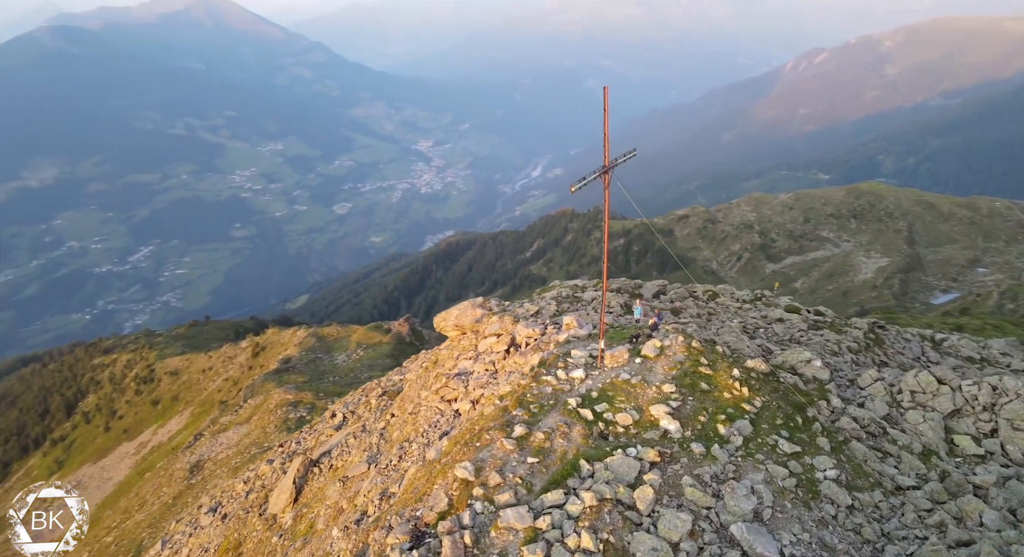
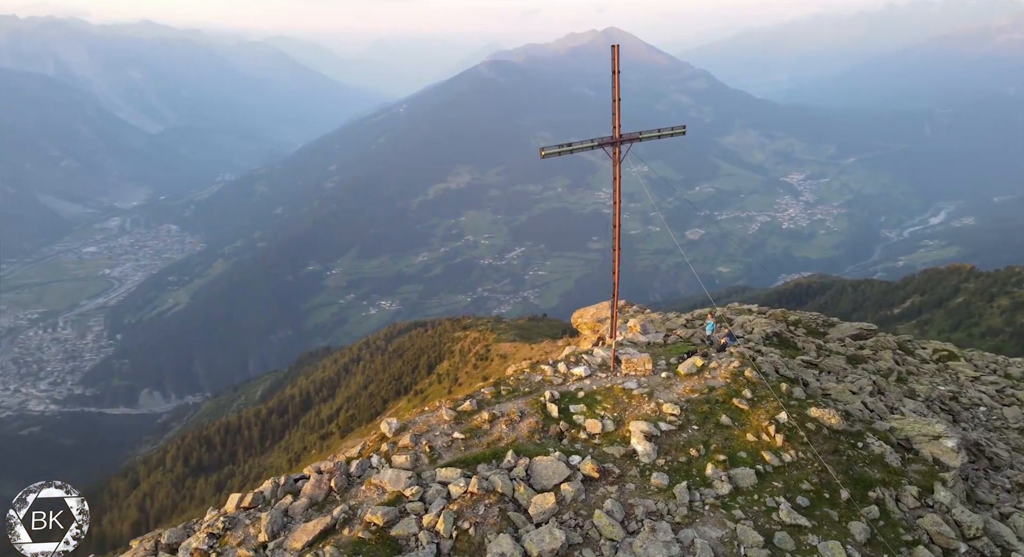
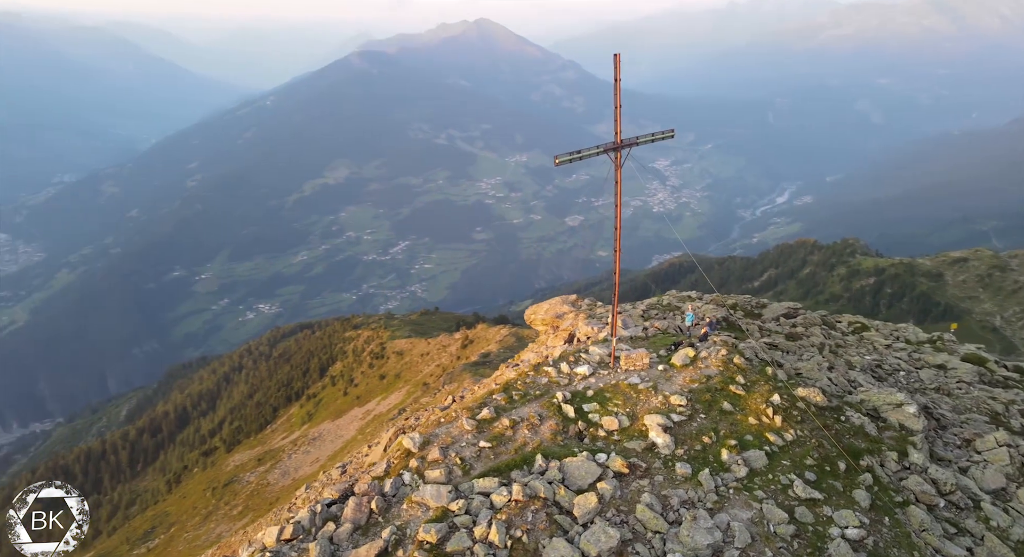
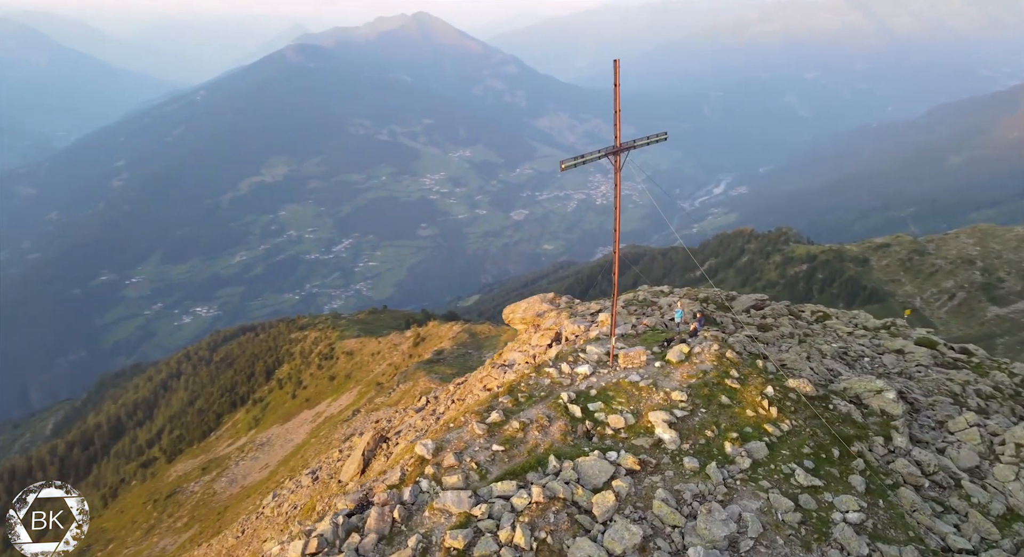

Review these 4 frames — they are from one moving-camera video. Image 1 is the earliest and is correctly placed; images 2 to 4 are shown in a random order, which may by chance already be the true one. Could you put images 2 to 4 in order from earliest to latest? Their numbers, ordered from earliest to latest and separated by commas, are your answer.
4, 3, 2
